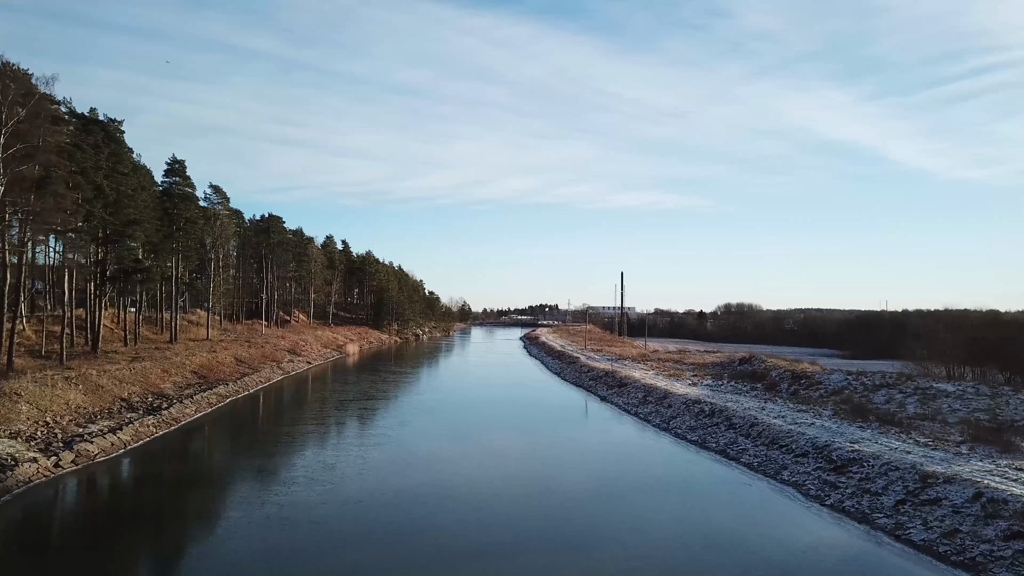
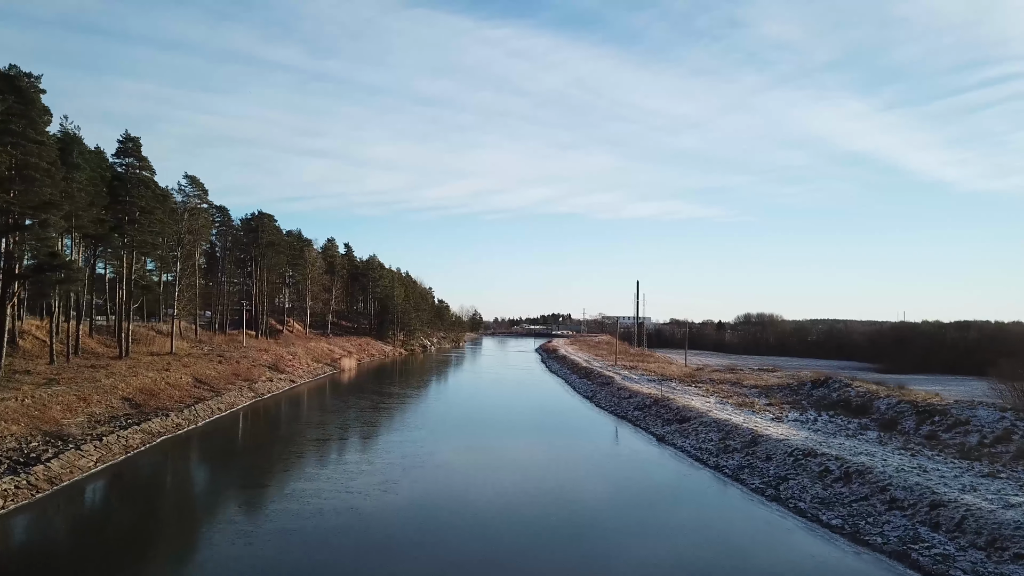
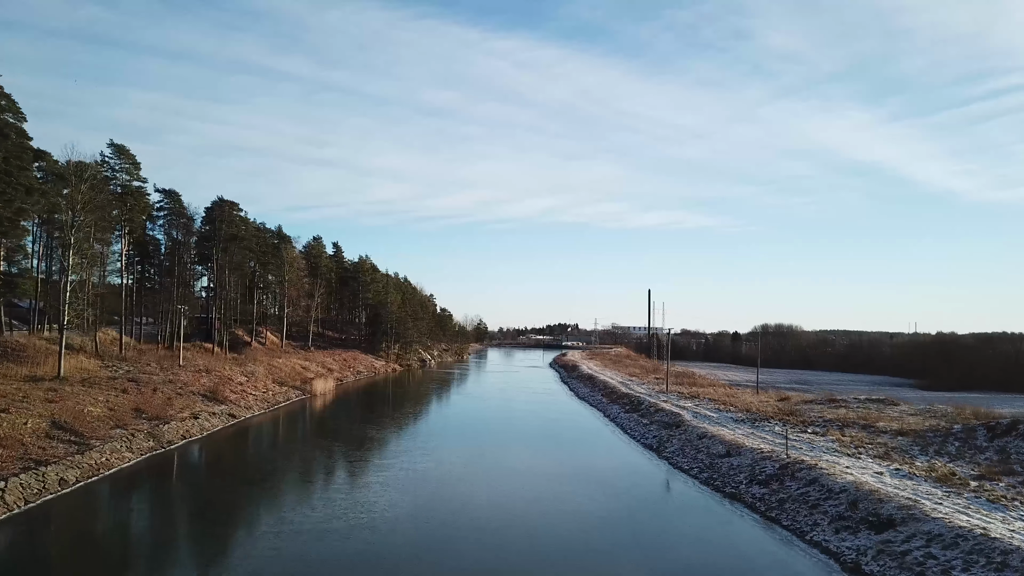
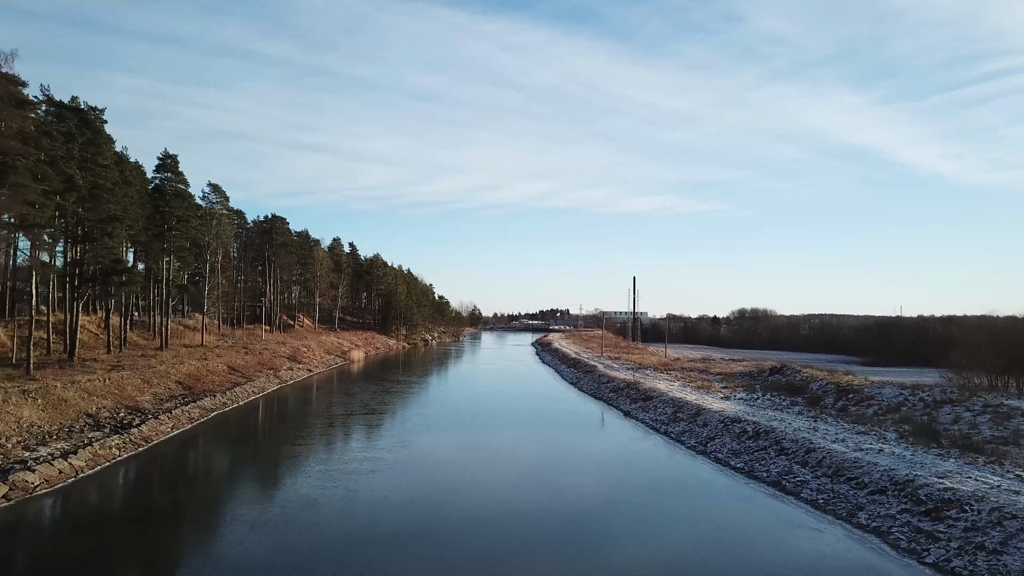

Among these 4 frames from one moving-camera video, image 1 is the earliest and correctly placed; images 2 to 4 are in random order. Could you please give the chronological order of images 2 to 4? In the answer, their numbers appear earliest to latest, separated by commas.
4, 2, 3
